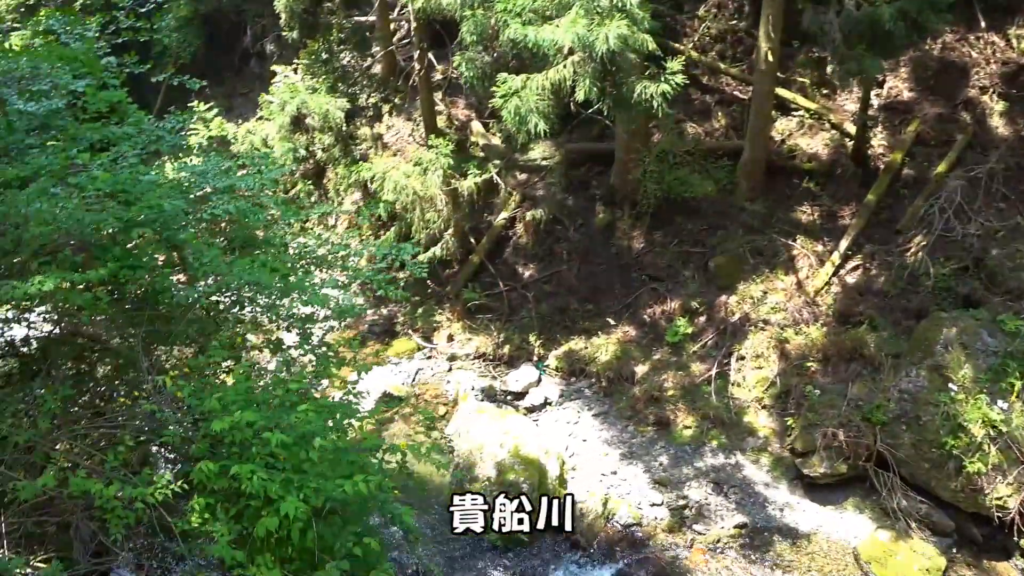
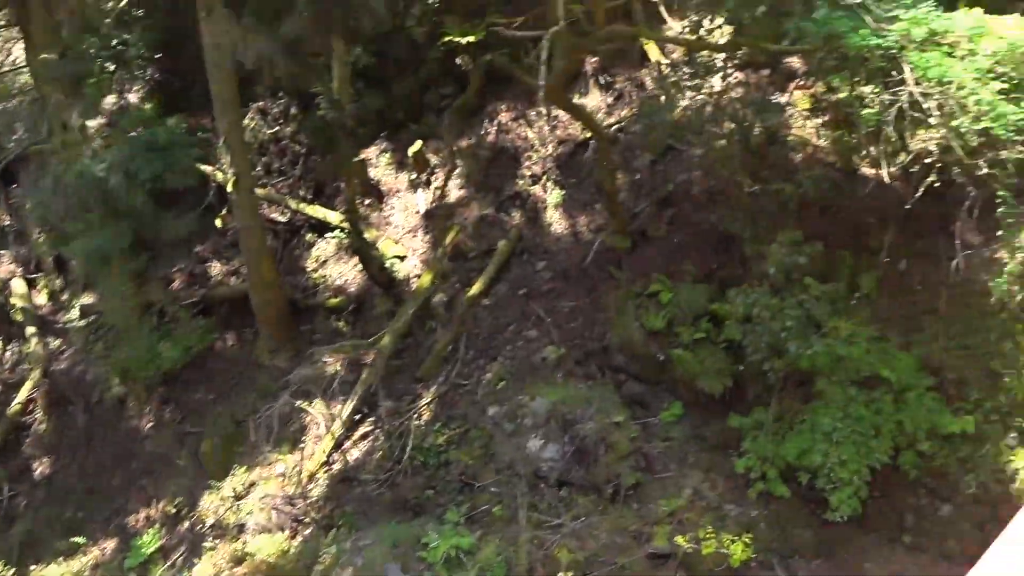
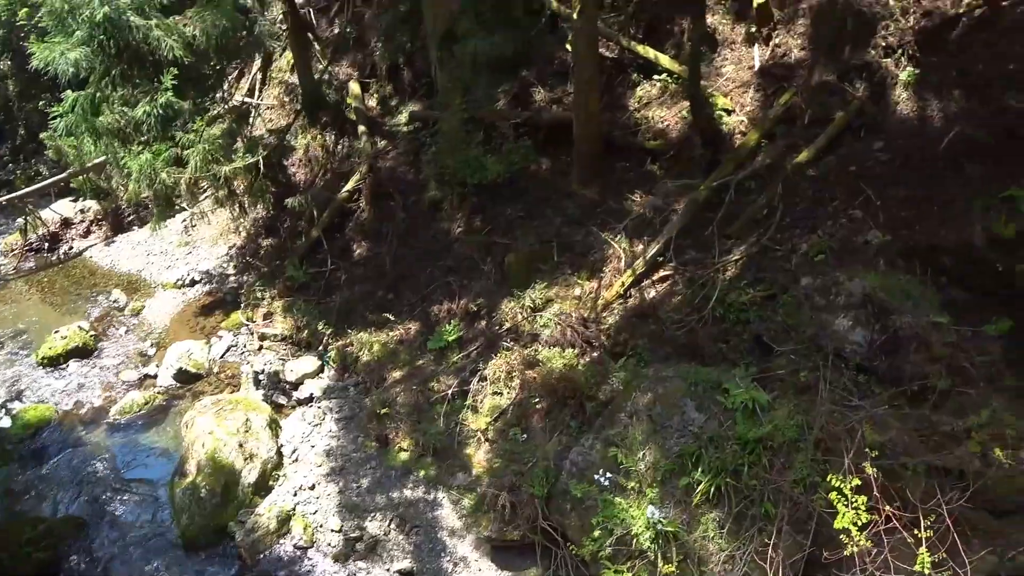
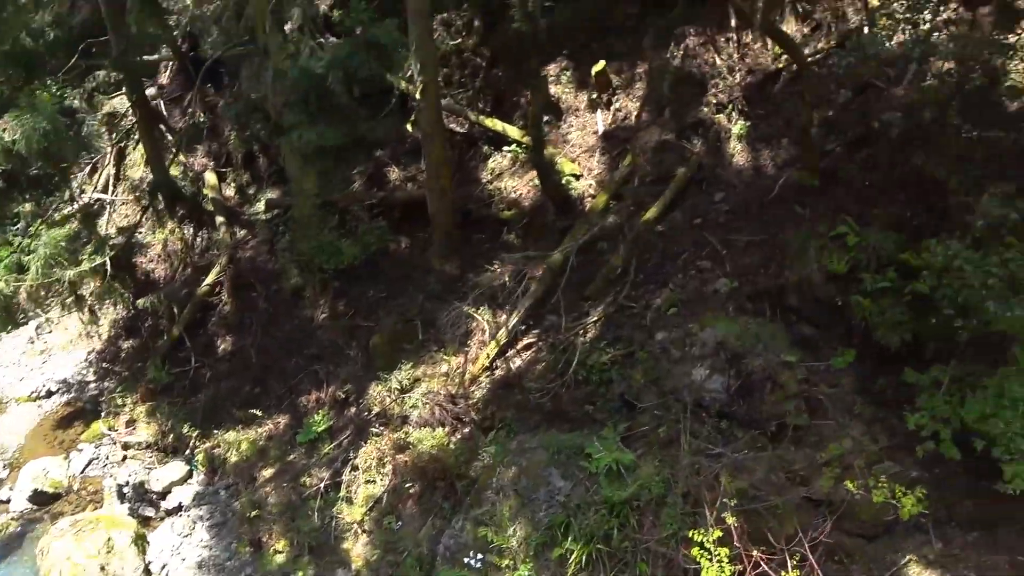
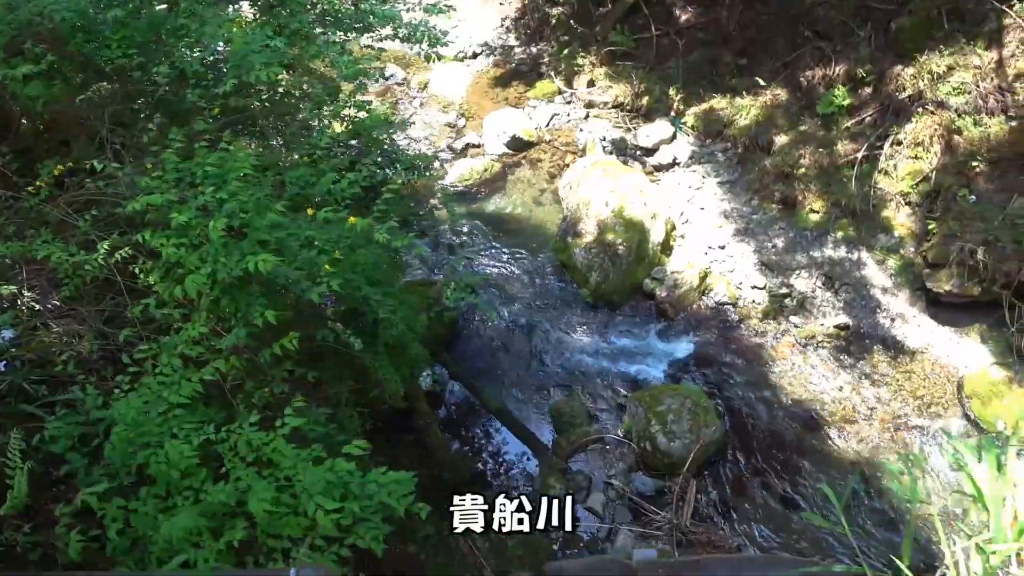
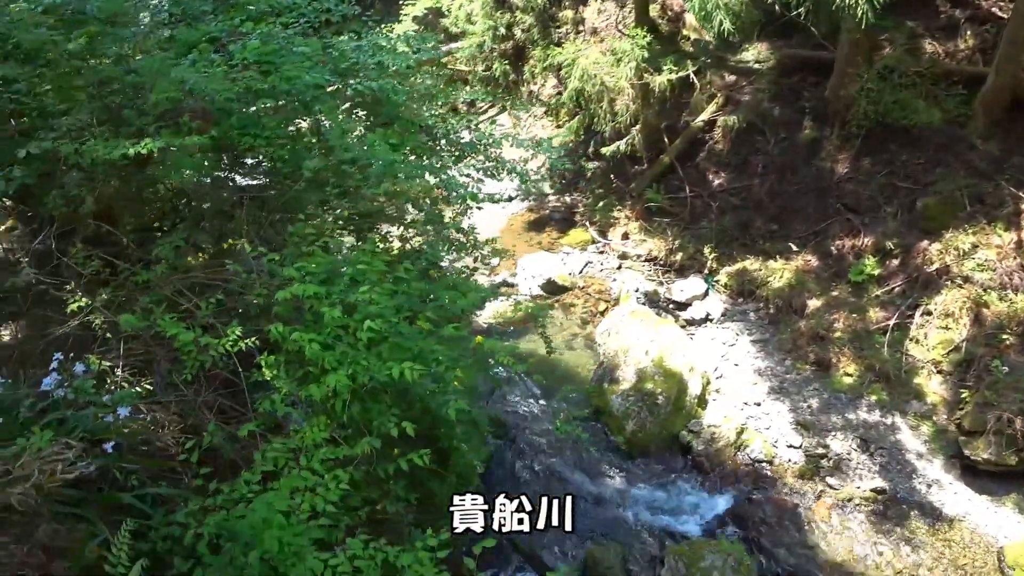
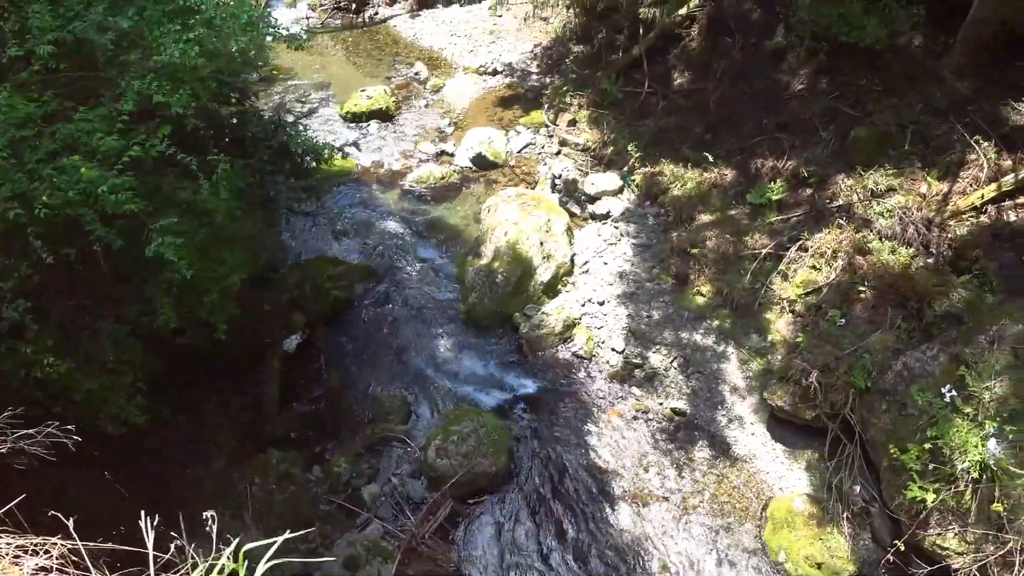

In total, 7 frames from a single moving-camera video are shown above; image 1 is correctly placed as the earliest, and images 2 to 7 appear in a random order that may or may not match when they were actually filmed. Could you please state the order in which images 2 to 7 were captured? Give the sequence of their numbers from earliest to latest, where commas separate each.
6, 5, 7, 3, 4, 2
